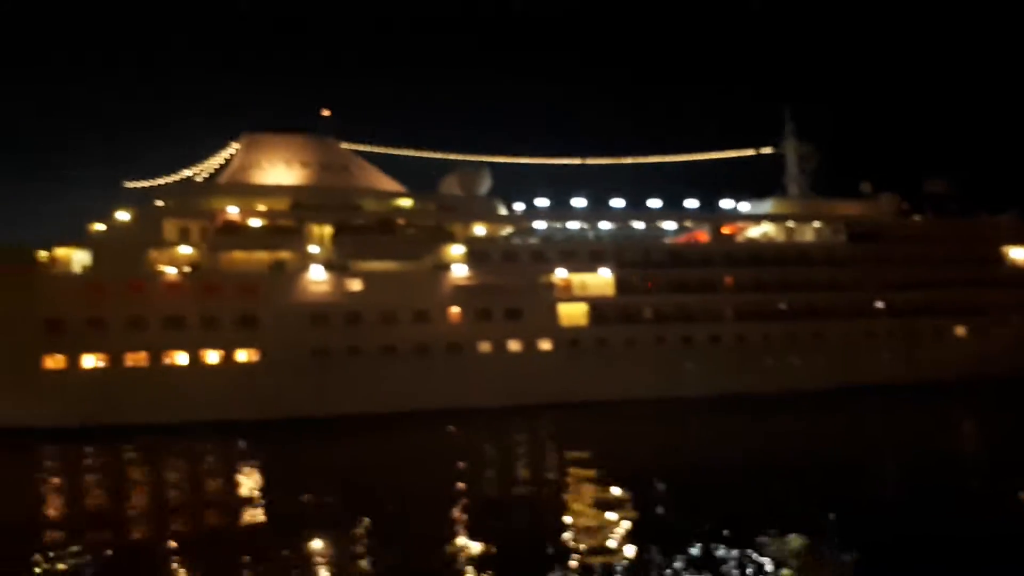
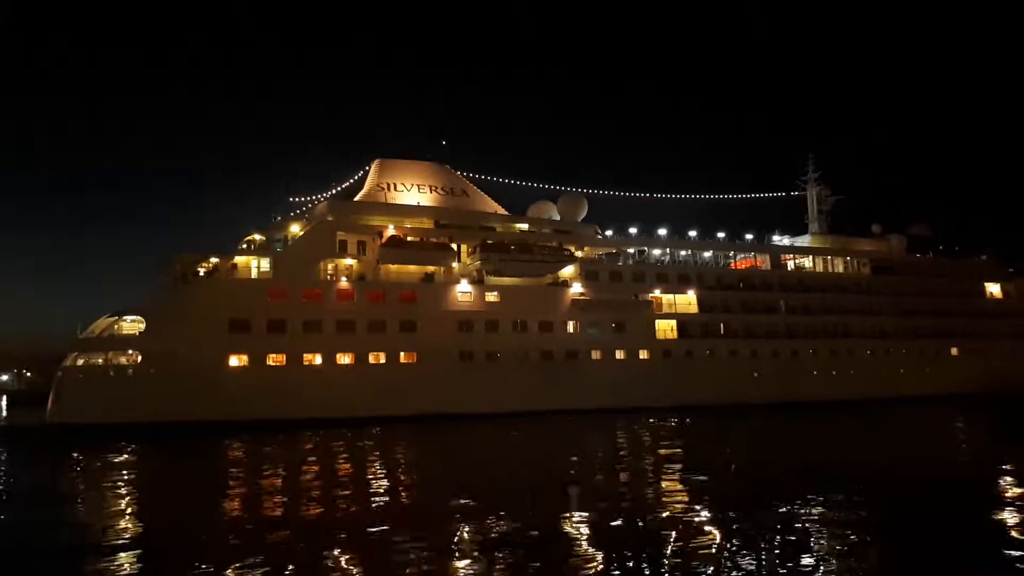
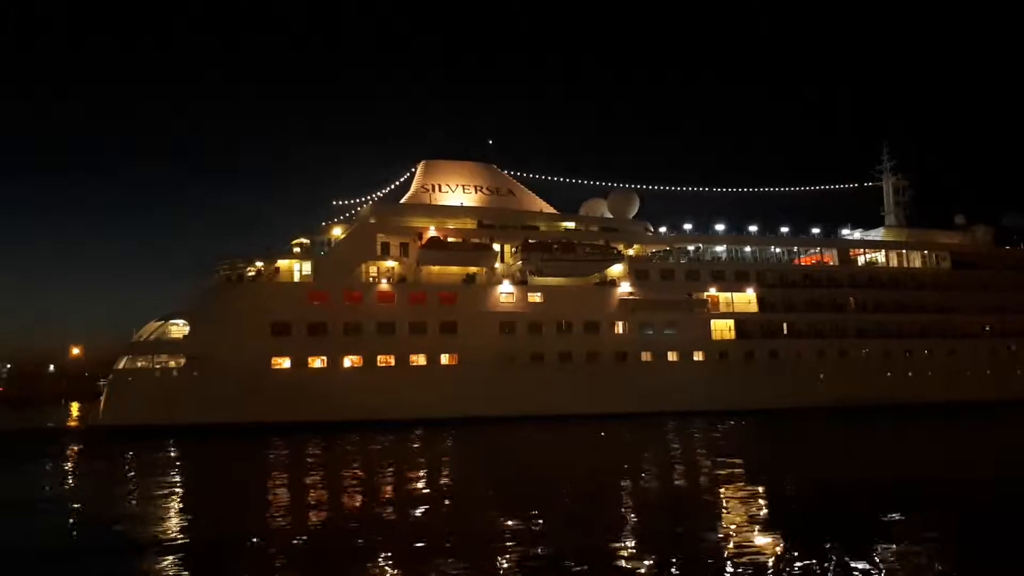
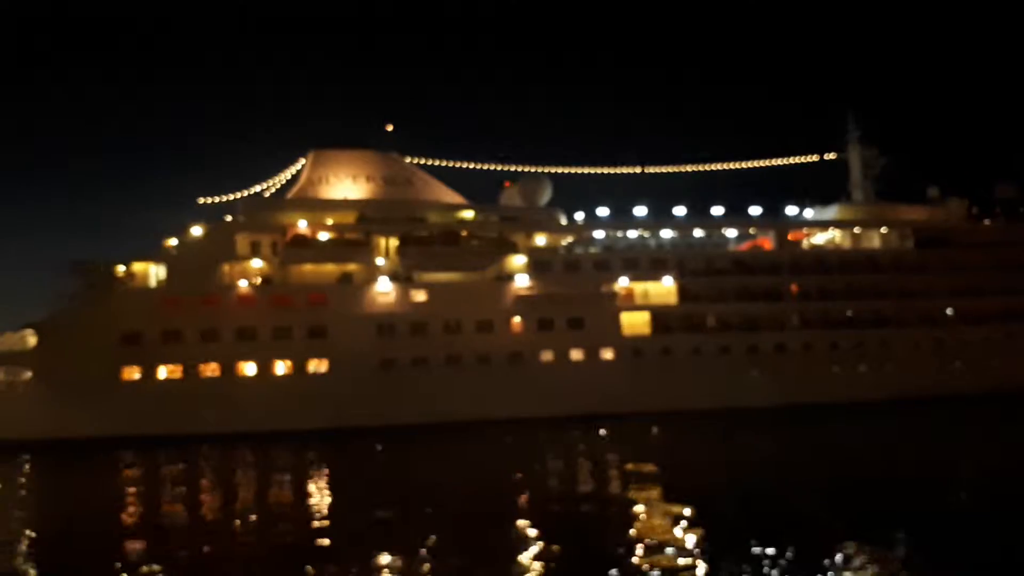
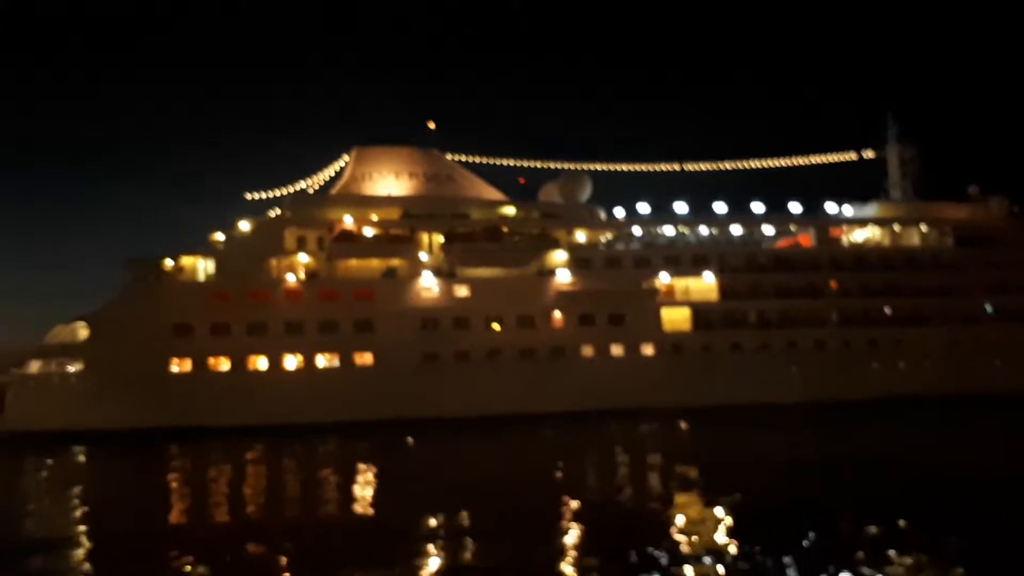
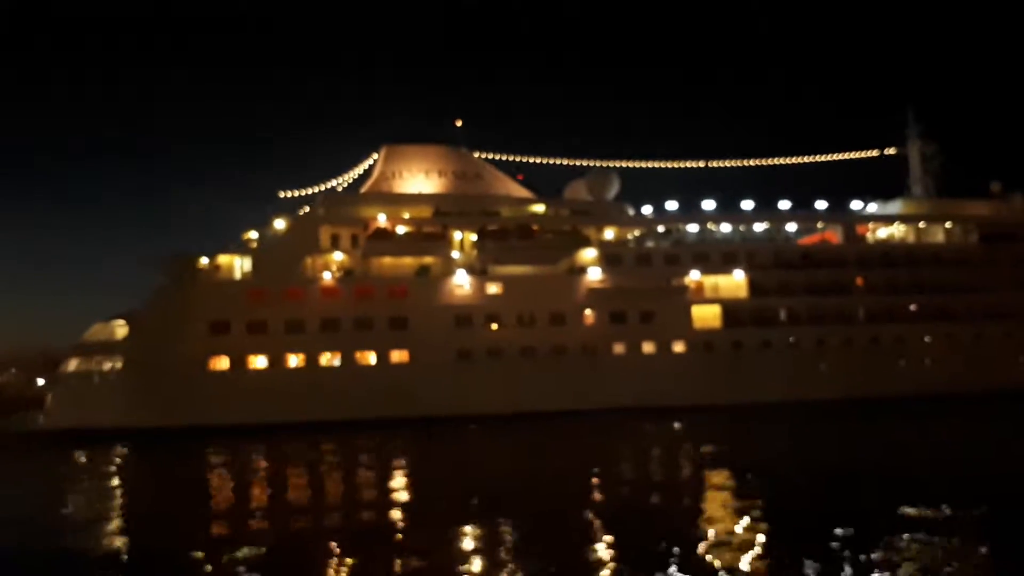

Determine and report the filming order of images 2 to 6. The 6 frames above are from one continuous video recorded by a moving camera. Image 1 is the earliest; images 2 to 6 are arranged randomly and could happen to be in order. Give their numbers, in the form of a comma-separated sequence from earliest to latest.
4, 5, 6, 3, 2
